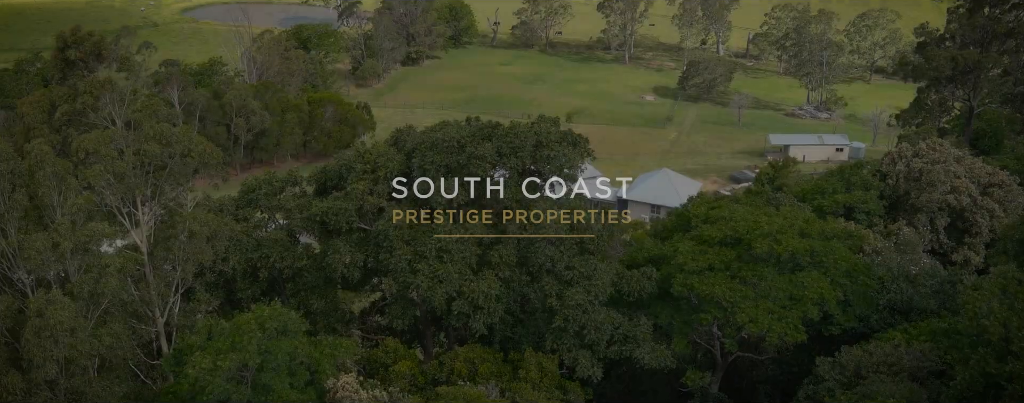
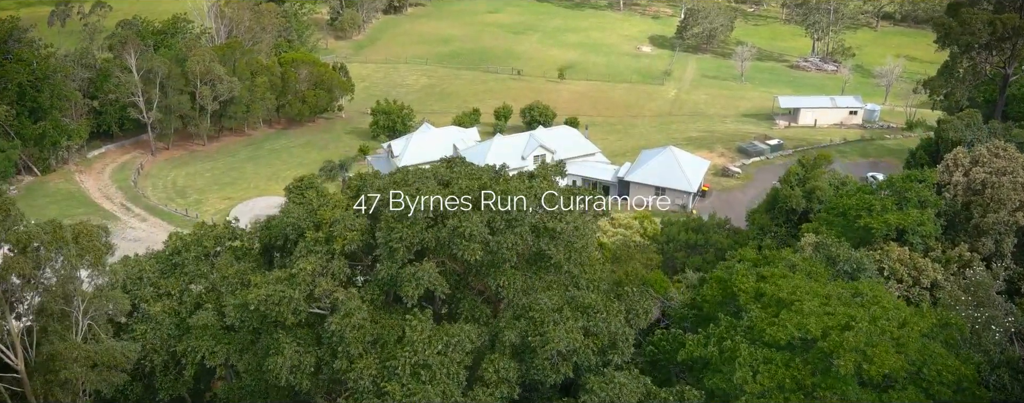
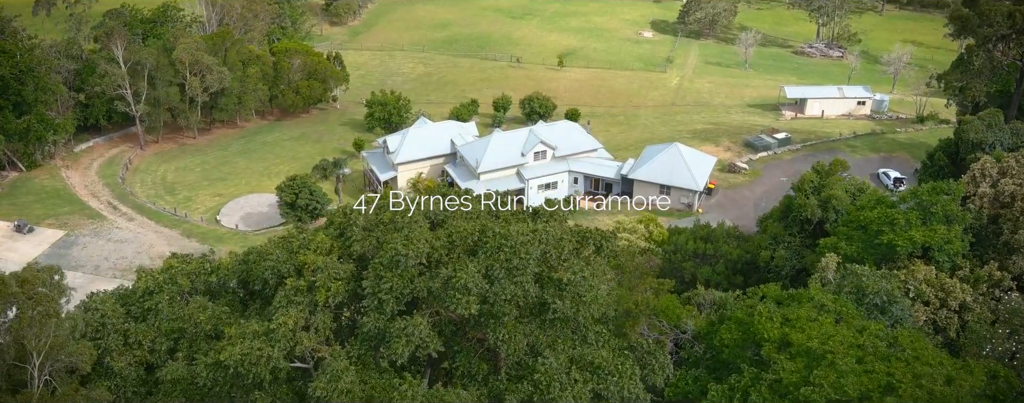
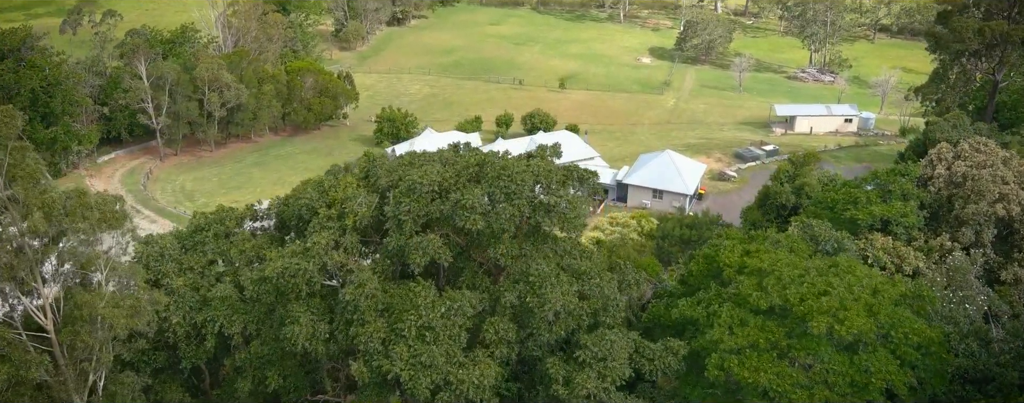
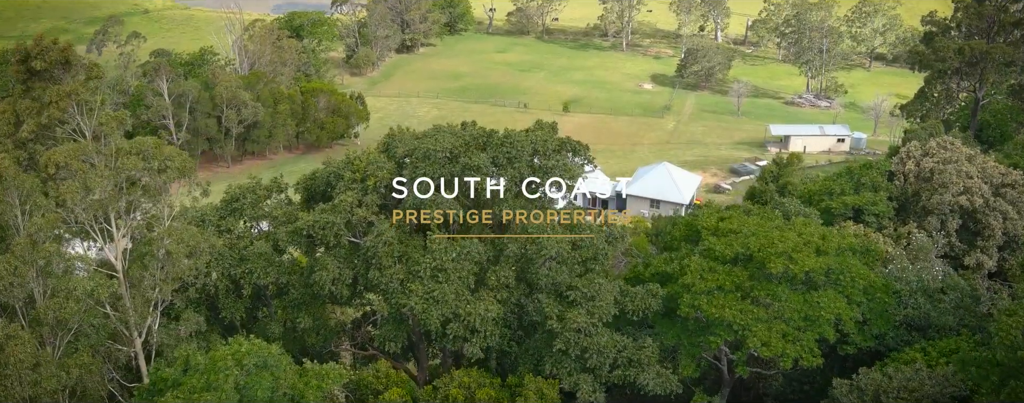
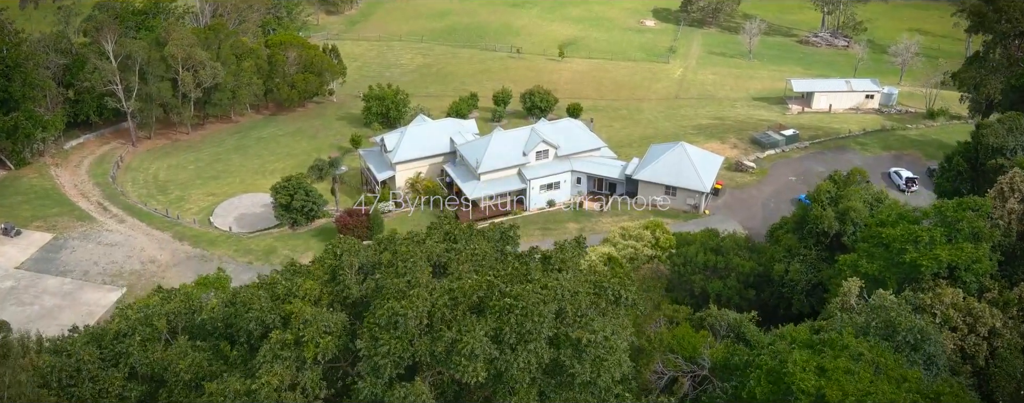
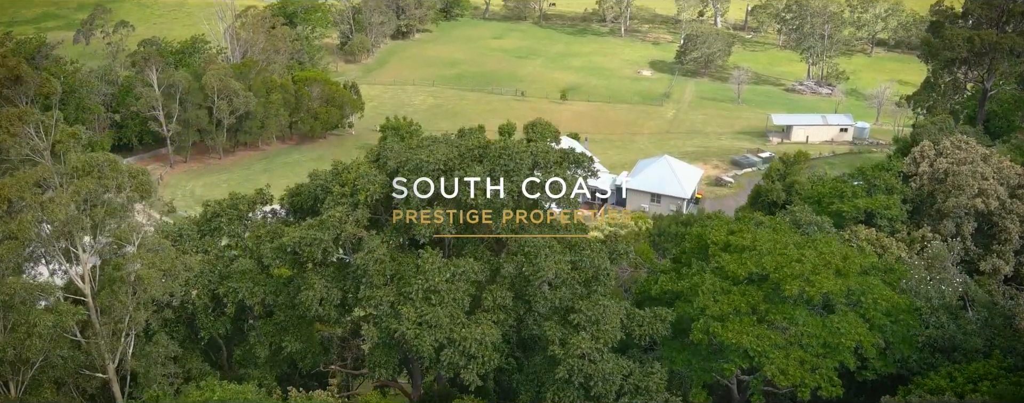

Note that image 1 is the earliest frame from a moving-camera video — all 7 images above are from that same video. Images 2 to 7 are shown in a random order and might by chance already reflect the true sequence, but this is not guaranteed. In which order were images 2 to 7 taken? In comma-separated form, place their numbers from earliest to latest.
5, 7, 4, 2, 3, 6
